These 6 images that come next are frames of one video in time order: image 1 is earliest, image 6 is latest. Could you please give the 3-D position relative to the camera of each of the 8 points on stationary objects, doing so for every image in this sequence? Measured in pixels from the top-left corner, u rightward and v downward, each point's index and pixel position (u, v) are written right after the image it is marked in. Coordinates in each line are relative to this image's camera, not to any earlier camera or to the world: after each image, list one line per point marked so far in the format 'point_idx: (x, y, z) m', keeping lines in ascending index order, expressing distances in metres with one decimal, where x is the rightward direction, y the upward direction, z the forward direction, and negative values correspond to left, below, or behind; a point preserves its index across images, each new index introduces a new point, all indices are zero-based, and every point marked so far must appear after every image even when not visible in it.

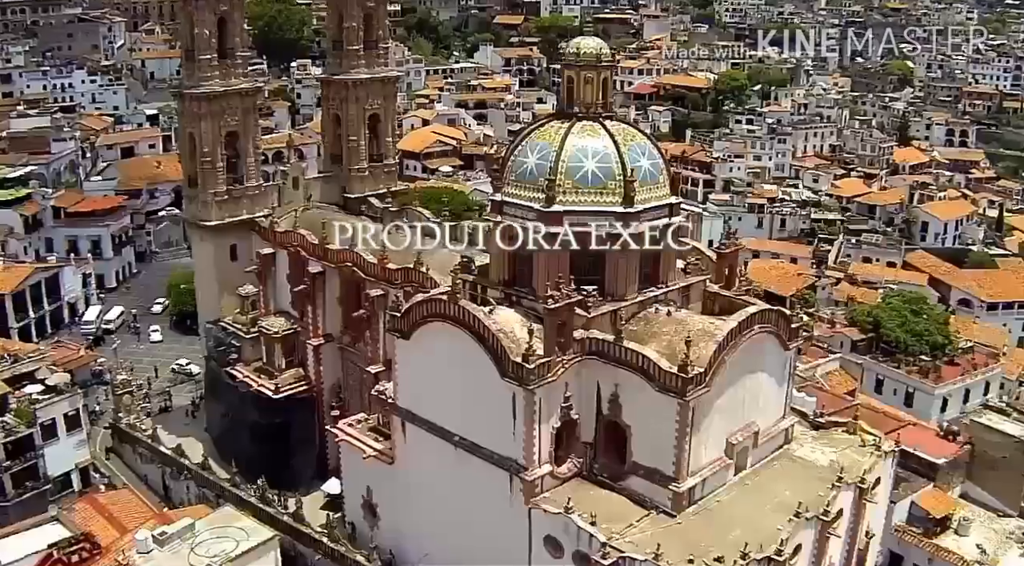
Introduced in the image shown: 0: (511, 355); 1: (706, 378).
0: (0.0, -1.5, +19.5) m
1: (+4.1, -2.0, +19.3) m
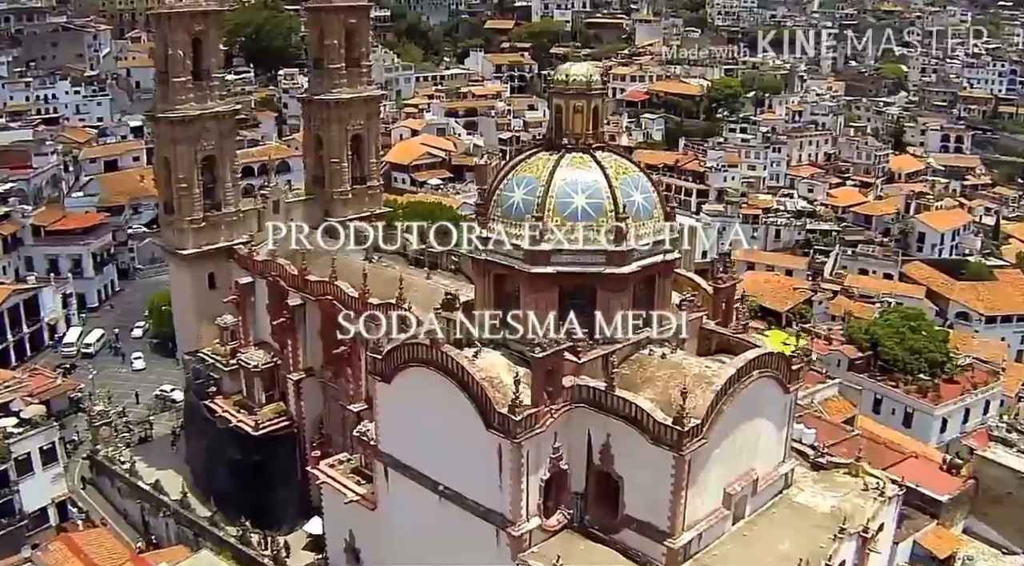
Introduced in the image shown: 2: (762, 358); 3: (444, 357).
0: (-0.3, -2.5, +18.5) m
1: (+3.8, -2.9, +18.2) m
2: (+5.4, -1.6, +19.8) m
3: (-1.4, -1.6, +19.4) m
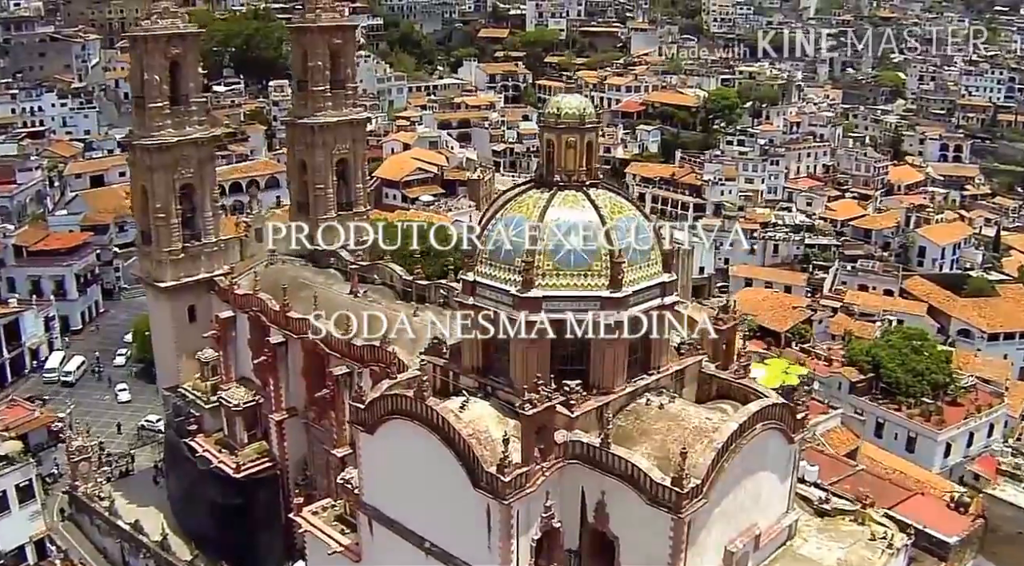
0: (-0.5, -3.4, +17.4) m
1: (+3.6, -3.9, +17.1) m
2: (+5.2, -2.6, +18.7) m
3: (-1.7, -2.5, +18.3) m
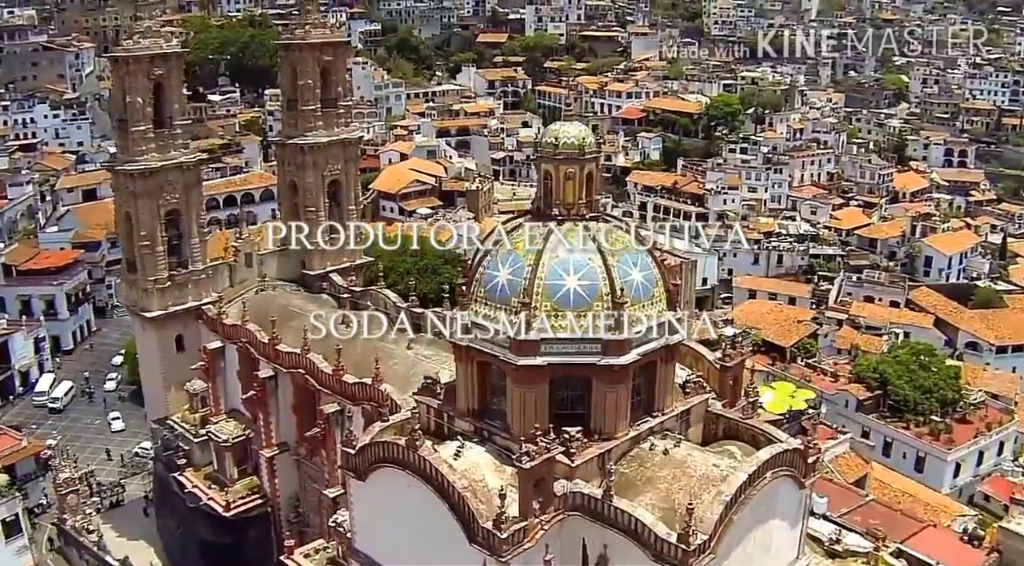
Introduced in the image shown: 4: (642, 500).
0: (-0.6, -4.2, +16.5) m
1: (+3.5, -4.7, +16.2) m
2: (+5.1, -3.4, +17.8) m
3: (-1.7, -3.4, +17.4) m
4: (+2.5, -4.1, +17.4) m
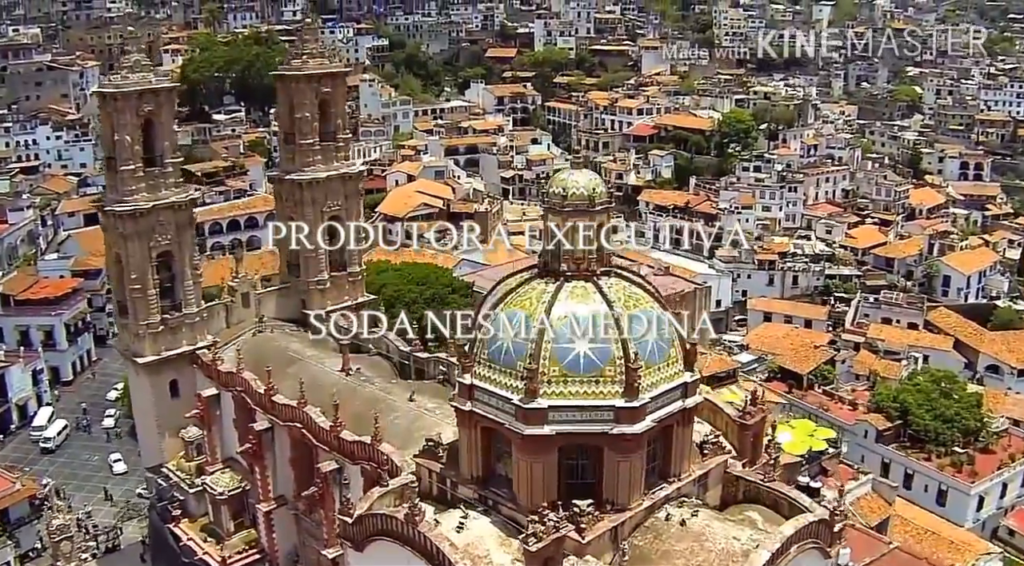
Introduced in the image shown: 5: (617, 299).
0: (-0.5, -5.4, +15.4) m
1: (+3.6, -5.8, +15.1) m
2: (+5.2, -4.5, +16.7) m
3: (-1.6, -4.5, +16.3) m
4: (+2.6, -5.2, +16.2) m
5: (+2.0, -0.3, +17.6) m
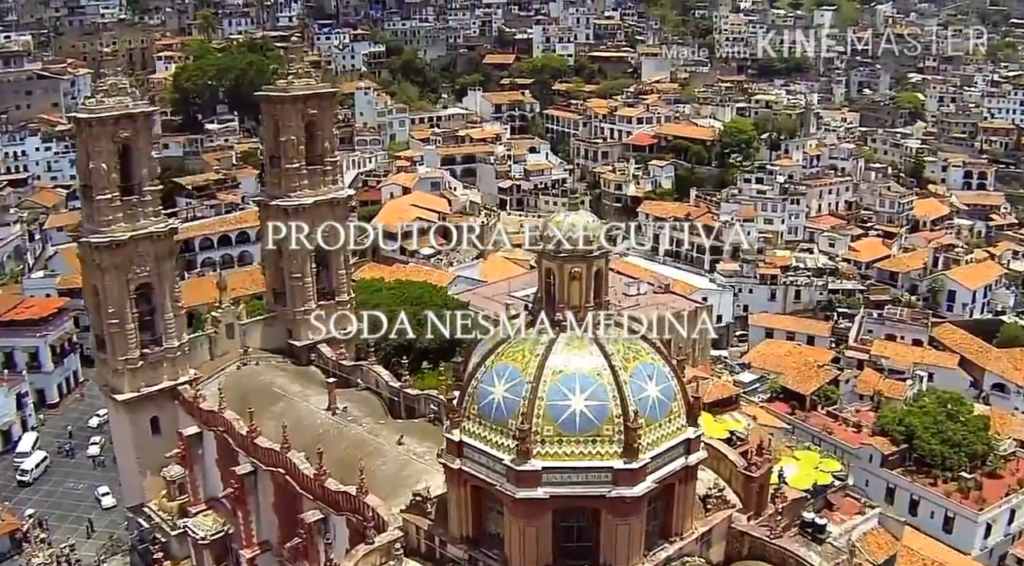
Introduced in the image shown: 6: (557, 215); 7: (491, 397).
0: (-0.6, -6.3, +14.3) m
1: (+3.5, -6.7, +14.0) m
2: (+5.1, -5.4, +15.6) m
3: (-1.8, -5.4, +15.3) m
4: (+2.4, -6.1, +15.2) m
5: (+1.9, -1.2, +16.6) m
6: (+0.9, +1.3, +17.6) m
7: (-0.3, -2.0, +16.4) m
